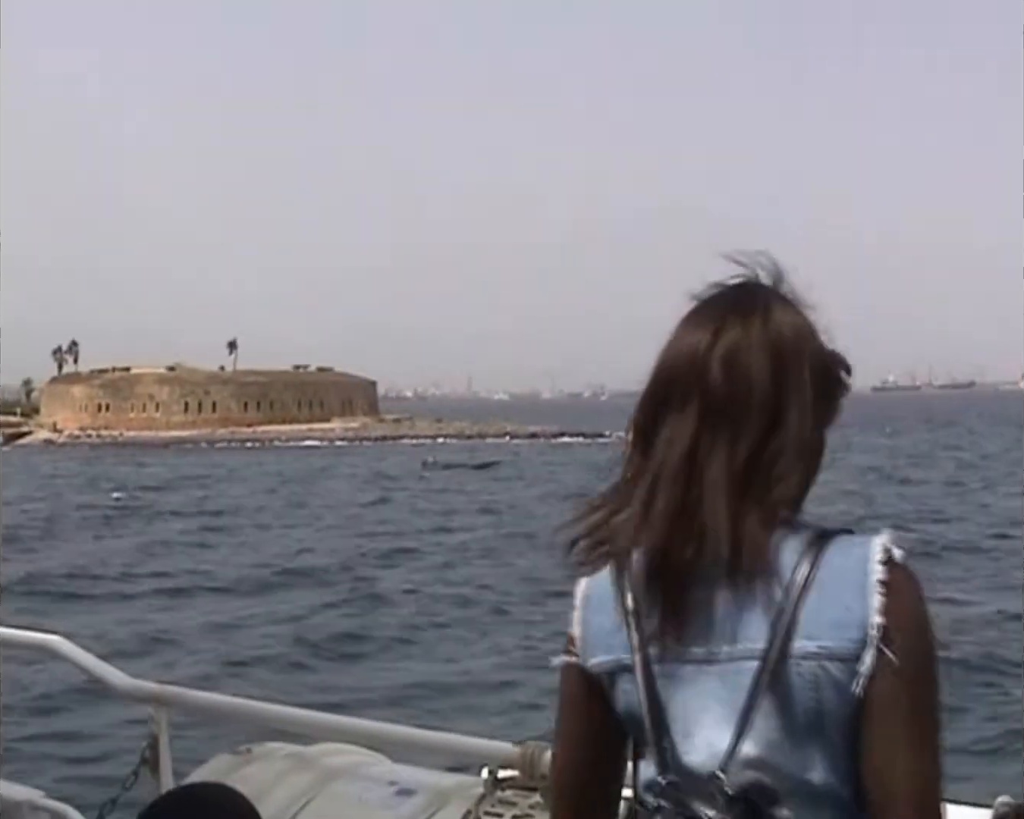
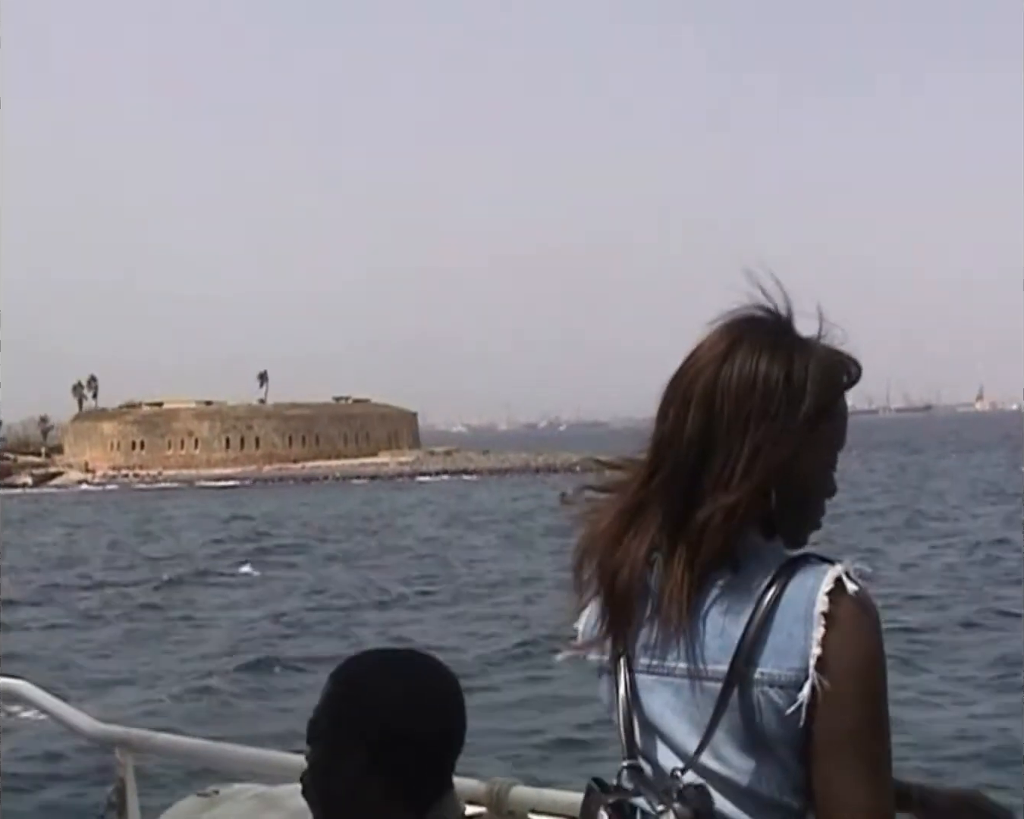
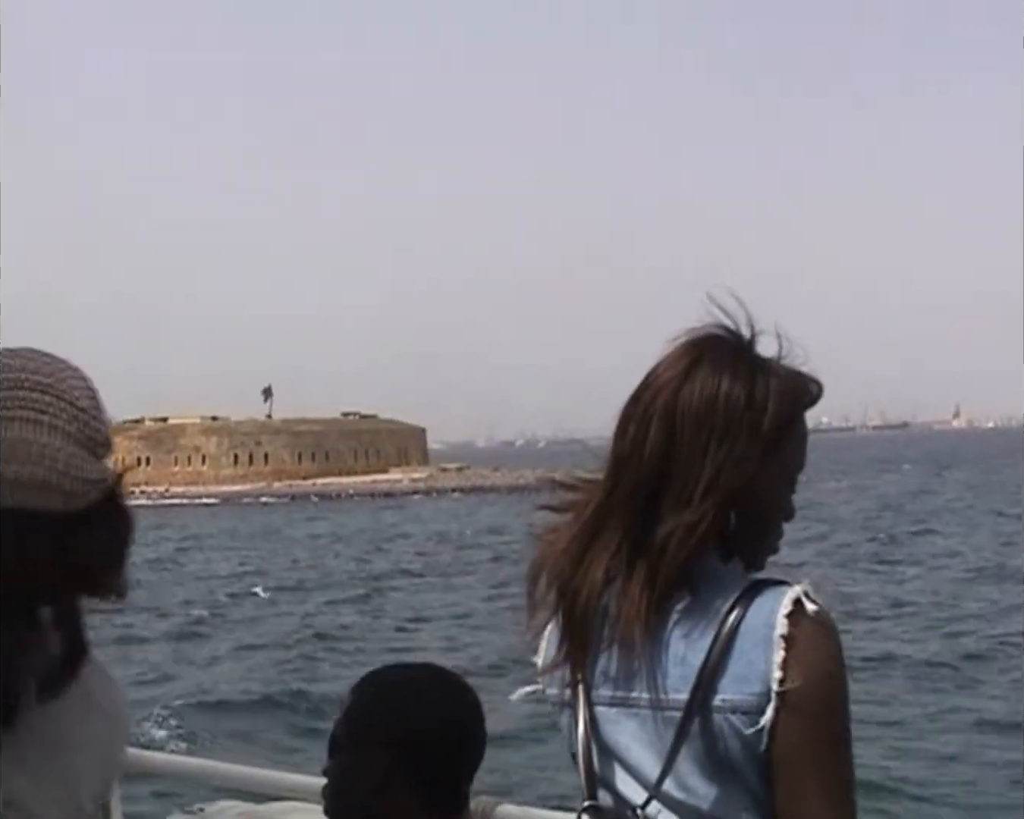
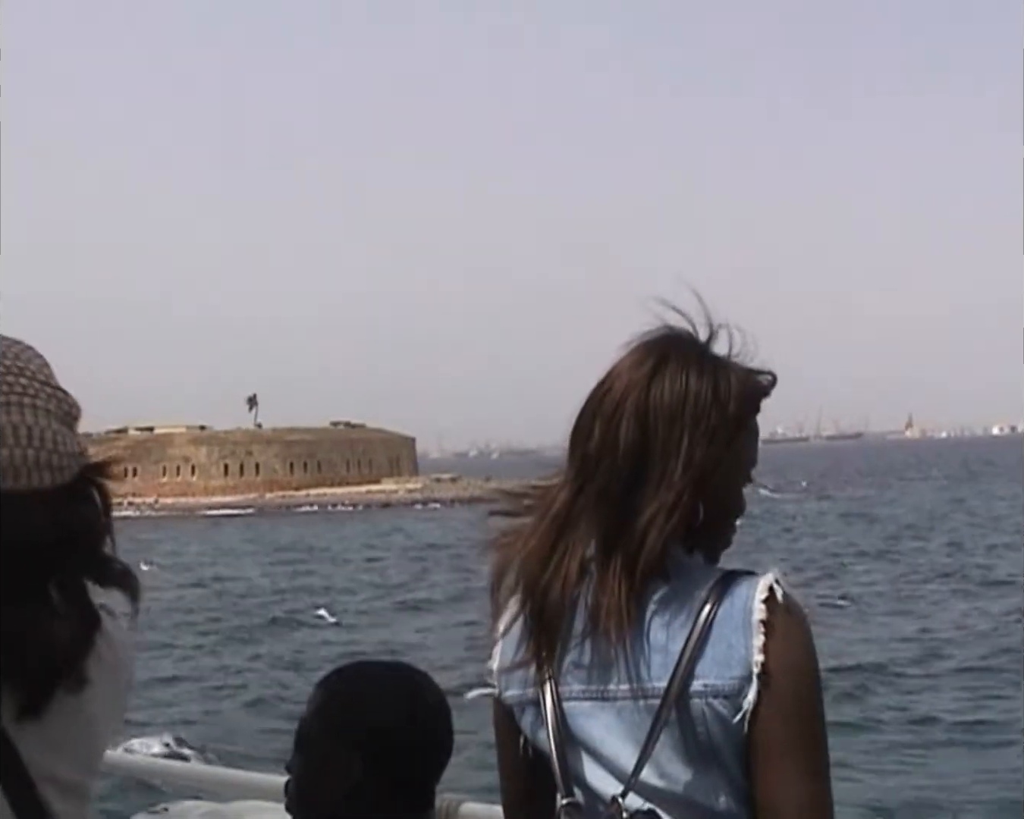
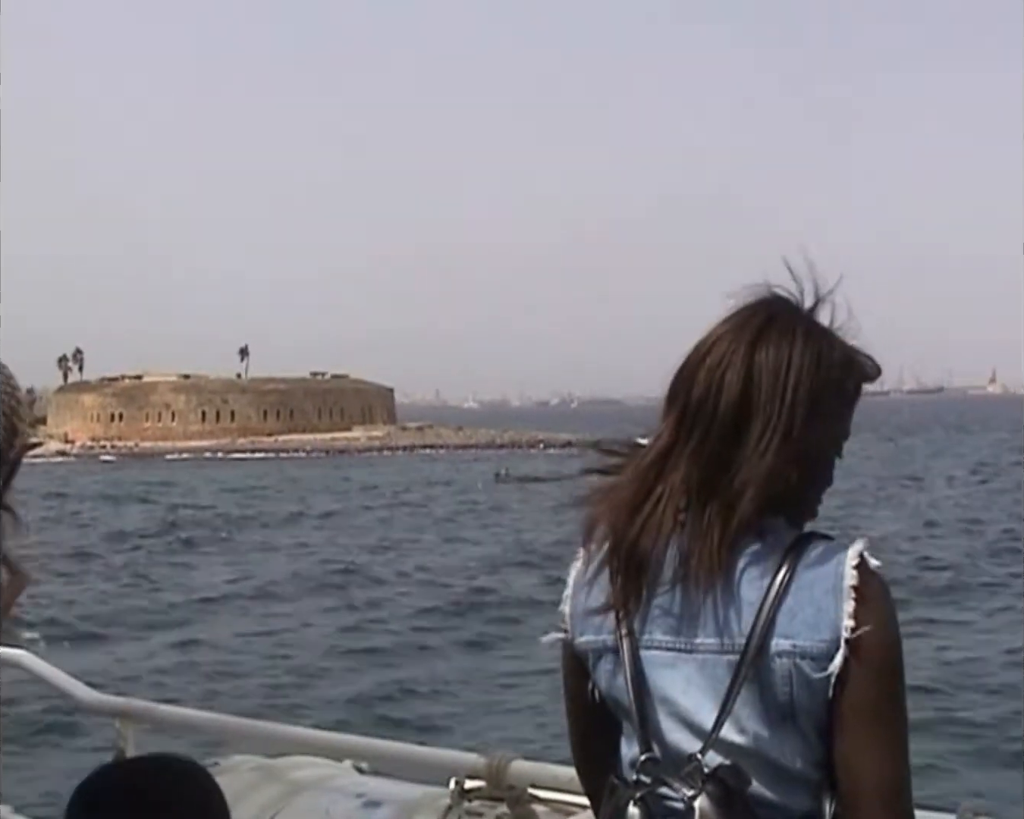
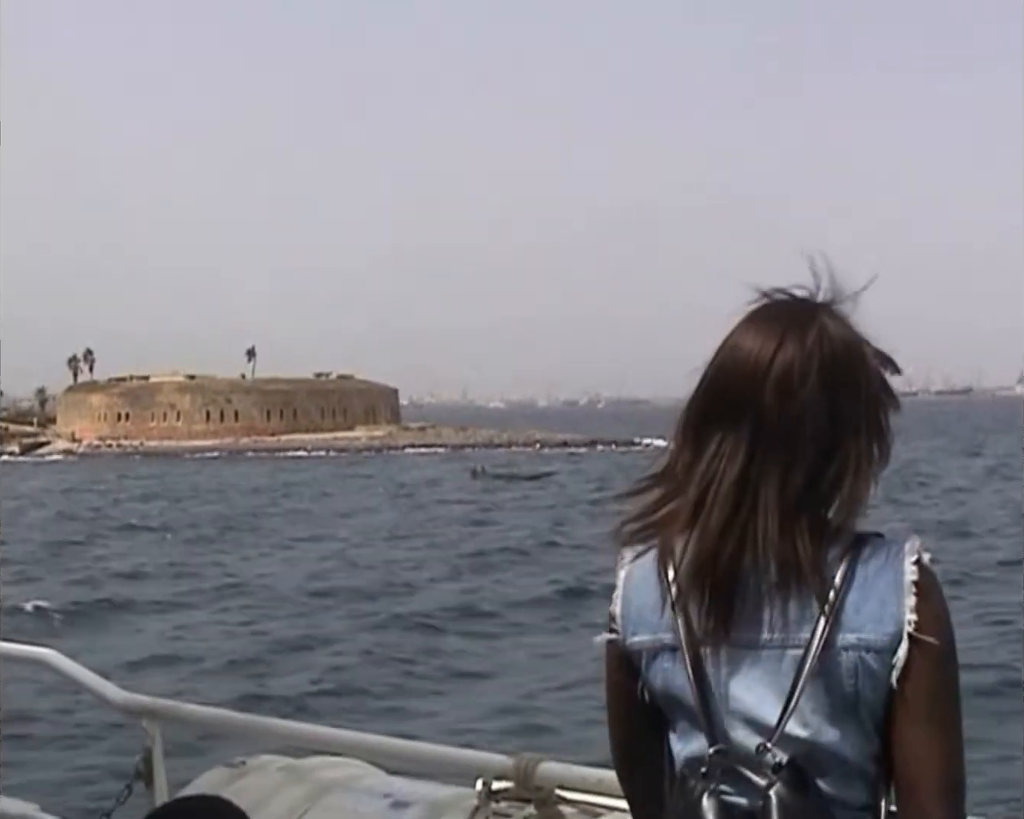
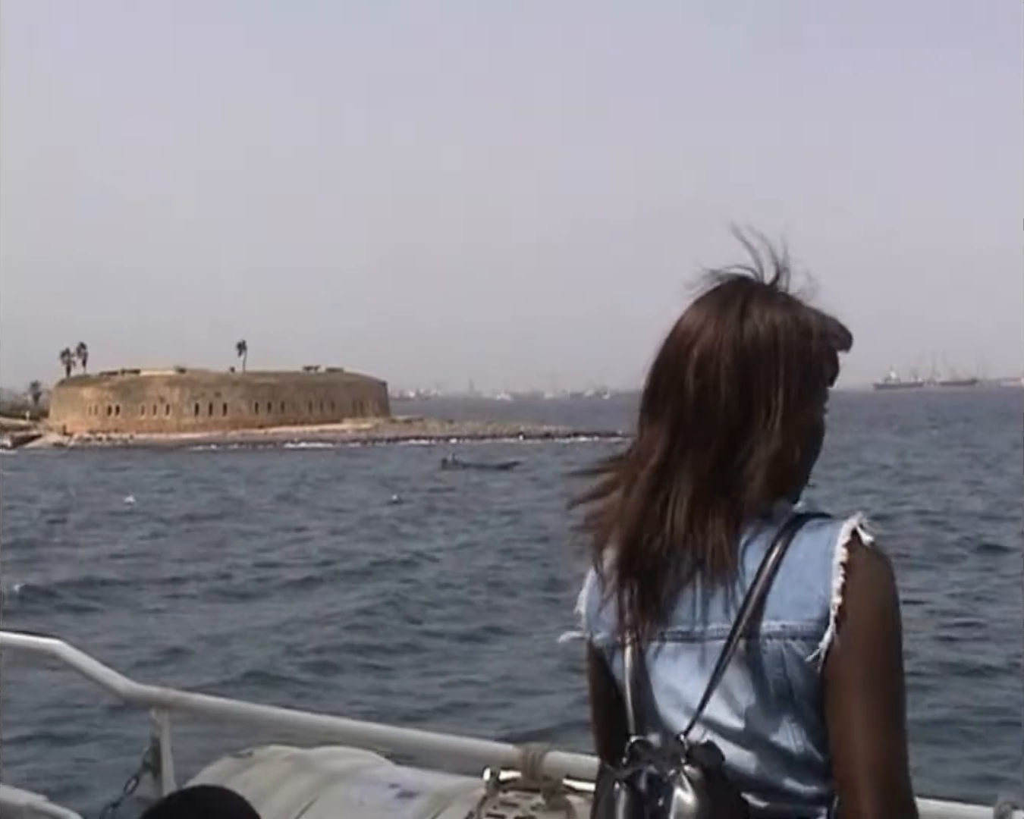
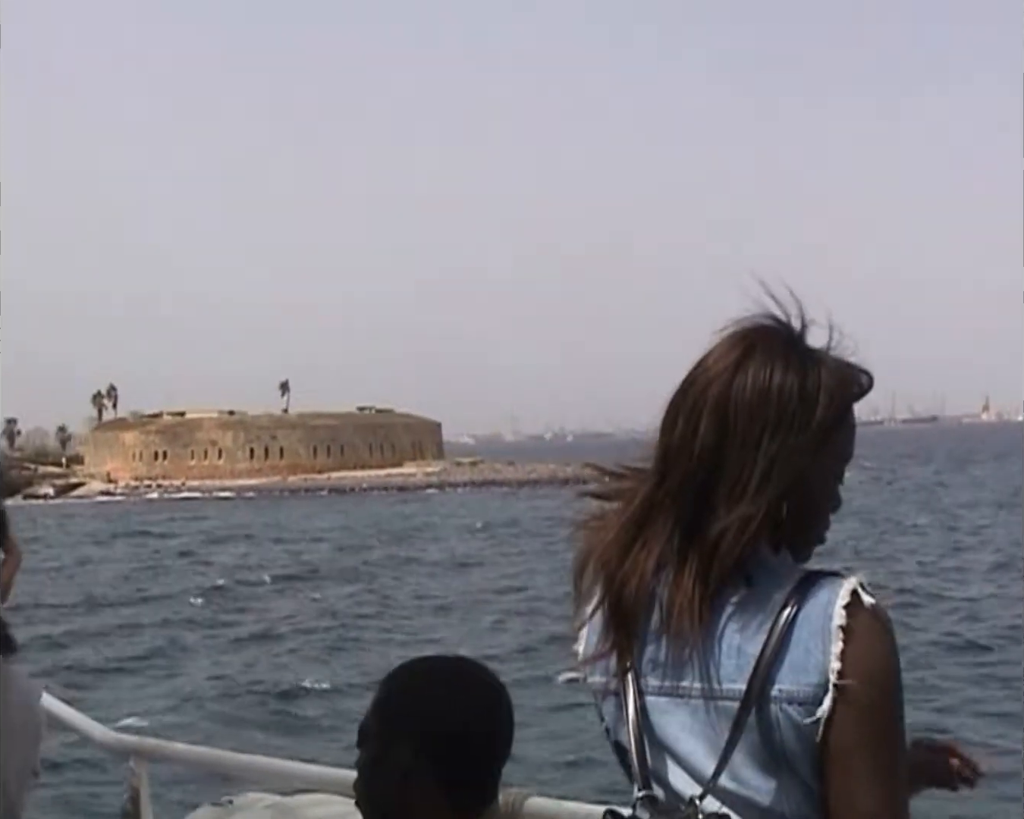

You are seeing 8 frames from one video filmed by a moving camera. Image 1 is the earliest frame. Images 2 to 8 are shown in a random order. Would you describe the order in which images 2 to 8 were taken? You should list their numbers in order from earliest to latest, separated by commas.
7, 6, 5, 2, 8, 3, 4
